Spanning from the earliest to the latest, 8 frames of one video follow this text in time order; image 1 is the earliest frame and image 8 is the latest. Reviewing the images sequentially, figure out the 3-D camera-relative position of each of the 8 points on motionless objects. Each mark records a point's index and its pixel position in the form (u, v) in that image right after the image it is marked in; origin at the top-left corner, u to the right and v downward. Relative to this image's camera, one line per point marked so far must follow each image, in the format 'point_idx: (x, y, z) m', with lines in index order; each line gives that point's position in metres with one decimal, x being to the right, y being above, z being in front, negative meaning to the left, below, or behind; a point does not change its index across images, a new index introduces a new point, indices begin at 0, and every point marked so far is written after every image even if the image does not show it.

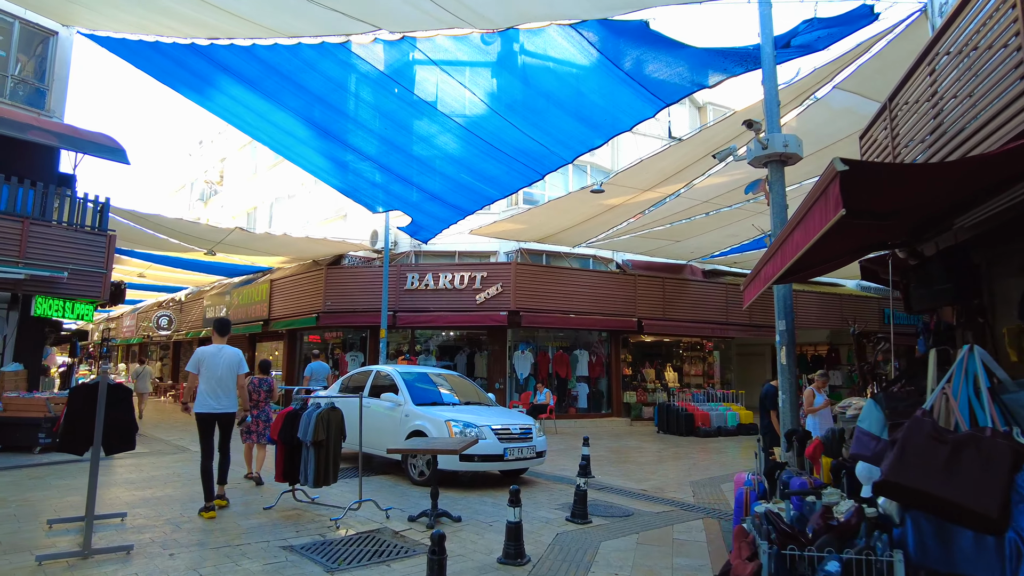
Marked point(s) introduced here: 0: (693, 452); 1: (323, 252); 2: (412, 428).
0: (+2.9, -2.6, +10.7) m
1: (-4.1, +0.8, +14.4) m
2: (-1.1, -1.5, +7.0) m
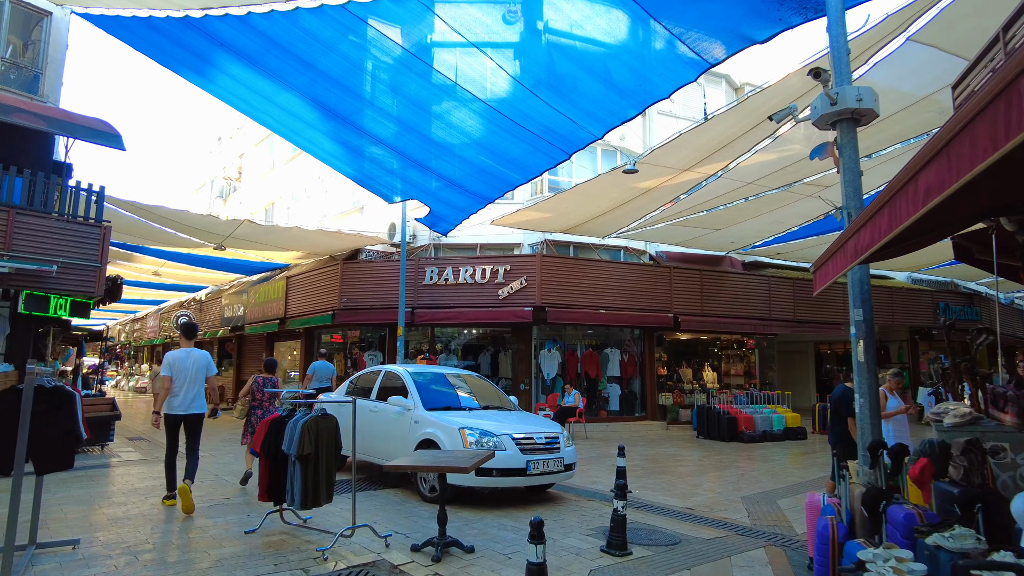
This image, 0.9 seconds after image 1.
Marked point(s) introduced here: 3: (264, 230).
0: (+3.3, -2.5, +9.7) m
1: (-3.6, +0.9, +13.7) m
2: (-0.8, -1.4, +6.1) m
3: (-4.6, +1.1, +12.4) m
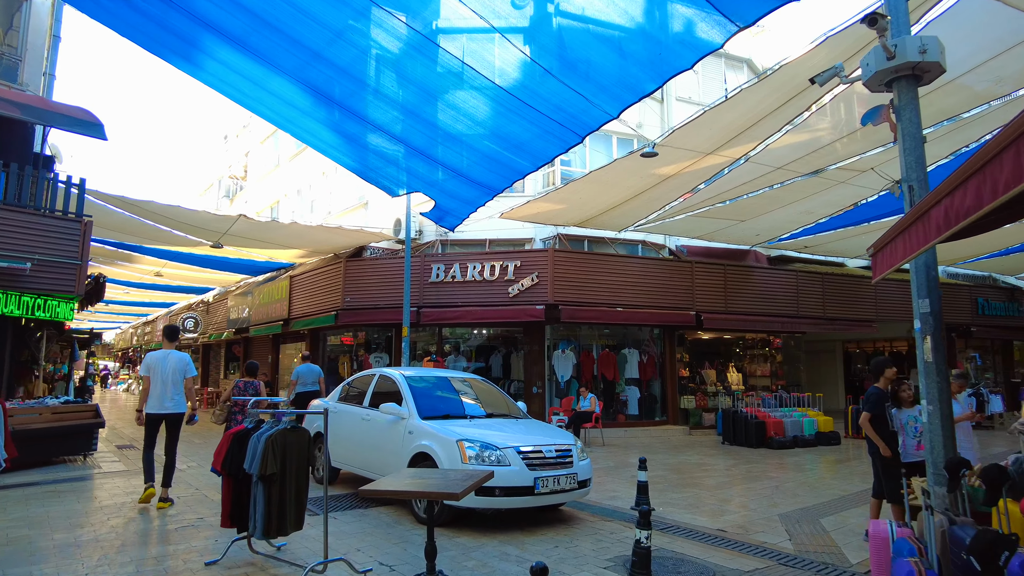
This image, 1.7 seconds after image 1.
0: (+3.4, -2.4, +8.8) m
1: (-3.4, +0.9, +13.0) m
2: (-0.8, -1.3, +5.4) m
3: (-4.5, +1.1, +11.8) m
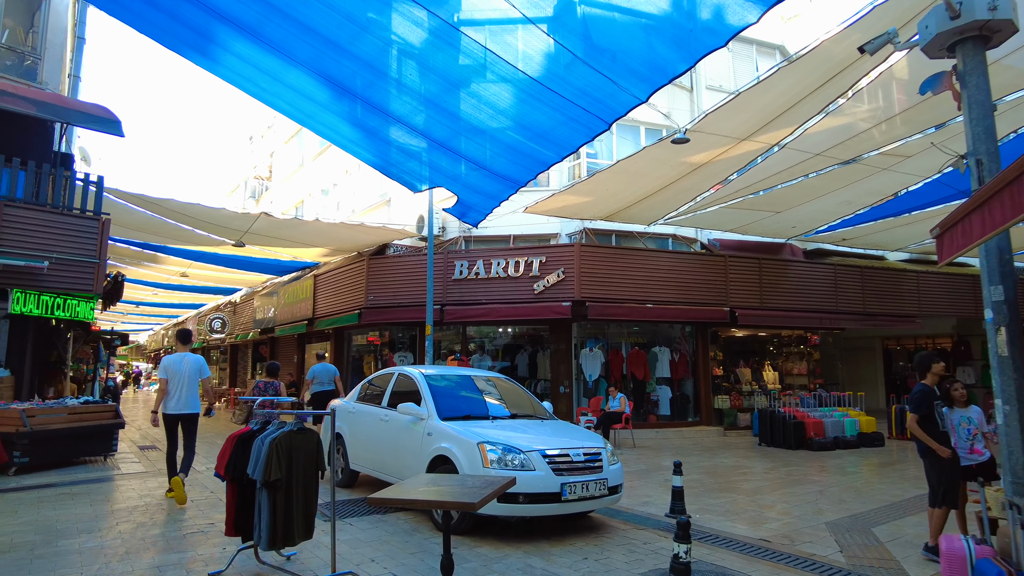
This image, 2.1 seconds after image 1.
0: (+3.8, -2.3, +8.4) m
1: (-2.9, +0.9, +12.8) m
2: (-0.6, -1.3, +5.1) m
3: (-4.0, +1.1, +11.6) m
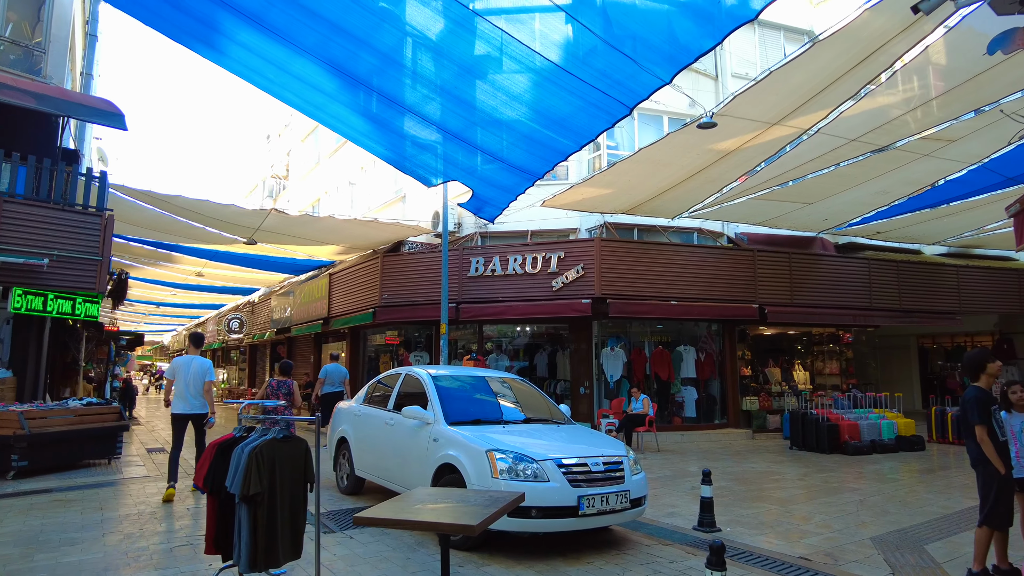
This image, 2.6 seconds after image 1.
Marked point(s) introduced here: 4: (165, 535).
0: (+4.0, -2.3, +7.8) m
1: (-2.5, +1.0, +12.5) m
2: (-0.5, -1.2, +4.7) m
3: (-3.7, +1.1, +11.3) m
4: (-2.6, -1.8, +4.9) m
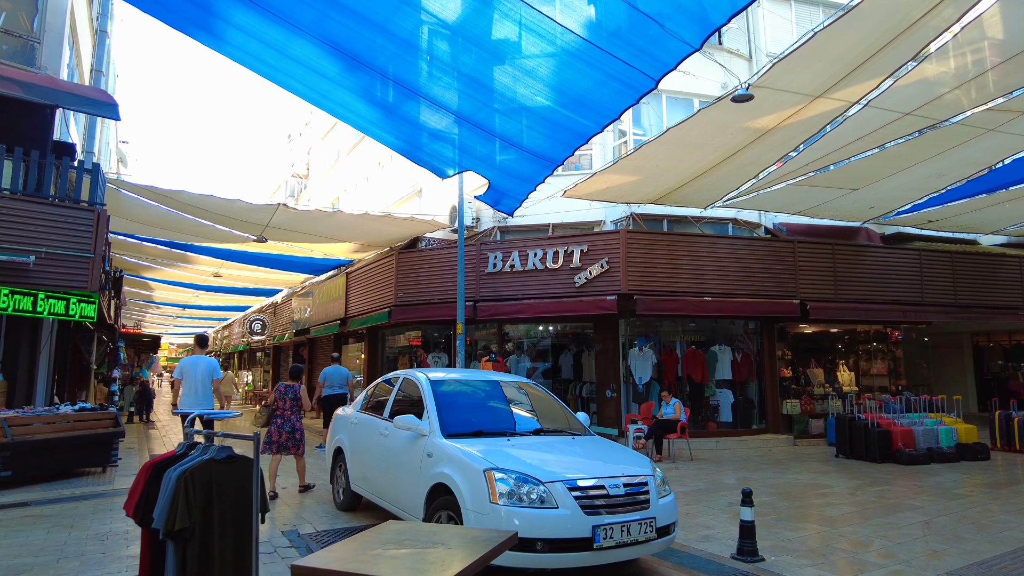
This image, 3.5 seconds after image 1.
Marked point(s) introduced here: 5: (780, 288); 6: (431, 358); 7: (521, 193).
0: (+4.1, -2.2, +7.0) m
1: (-2.2, +1.0, +11.9) m
2: (-0.5, -1.2, +4.0) m
3: (-3.4, +1.2, +10.8) m
4: (-2.5, -1.8, +4.4) m
5: (+4.5, 0.0, +11.2) m
6: (-1.6, -1.4, +13.2) m
7: (+0.2, +1.5, +10.4) m
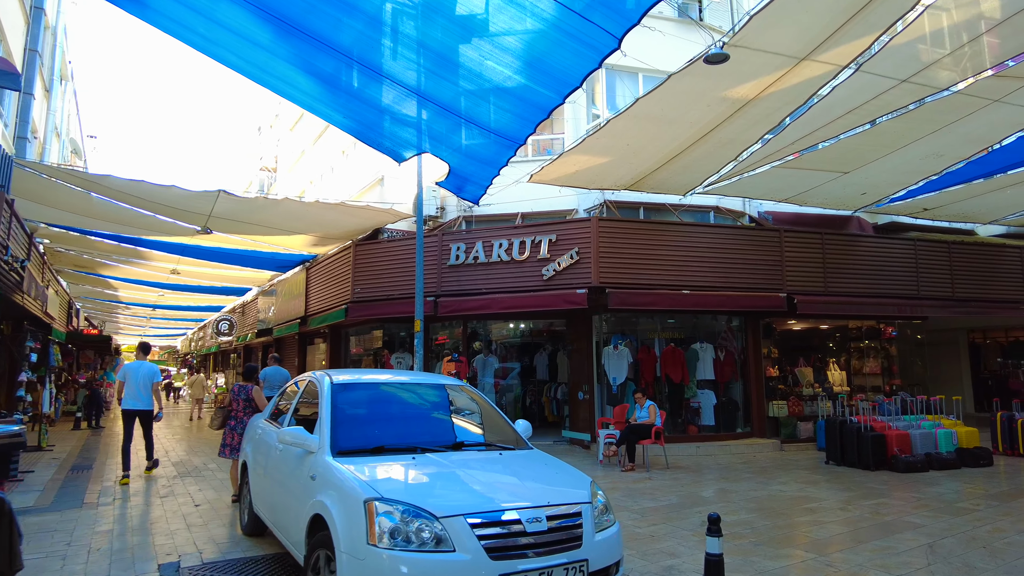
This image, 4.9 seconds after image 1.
0: (+3.6, -2.0, +6.1) m
1: (-2.7, +1.1, +11.1) m
2: (-0.9, -1.1, +3.2) m
3: (-4.0, +1.2, +9.9) m
4: (-3.0, -1.7, +3.5) m
5: (+4.0, +0.1, +10.4) m
6: (-2.2, -1.3, +12.3) m
7: (-0.4, +1.6, +9.6) m
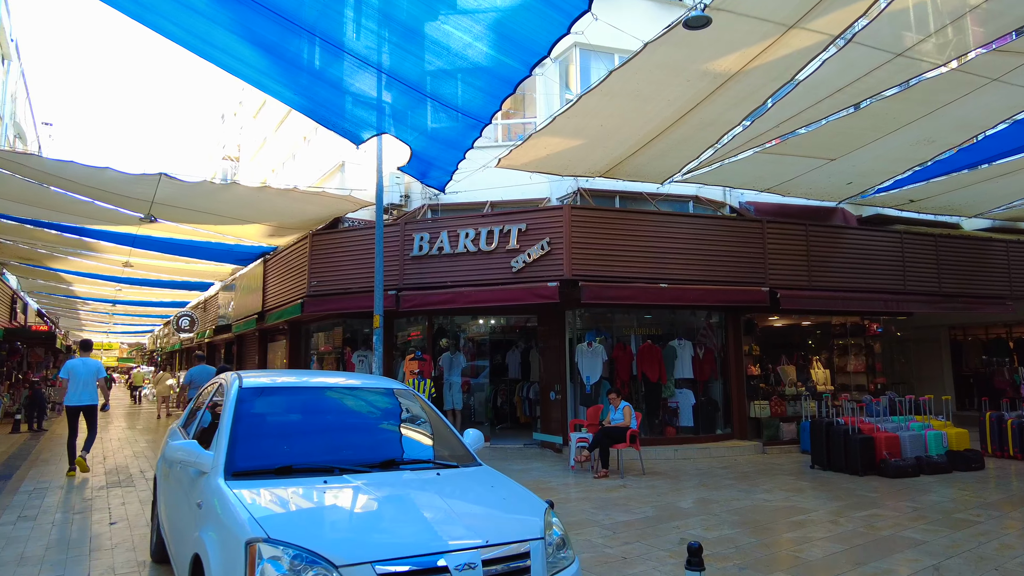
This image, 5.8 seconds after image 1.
0: (+3.3, -2.0, +5.6) m
1: (-3.2, +1.2, +10.3) m
2: (-1.2, -1.0, +2.5) m
3: (-4.4, +1.3, +9.2) m
4: (-3.3, -1.6, +2.8) m
5: (+3.5, +0.2, +9.9) m
6: (-2.7, -1.2, +11.6) m
7: (-0.8, +1.7, +9.0) m
